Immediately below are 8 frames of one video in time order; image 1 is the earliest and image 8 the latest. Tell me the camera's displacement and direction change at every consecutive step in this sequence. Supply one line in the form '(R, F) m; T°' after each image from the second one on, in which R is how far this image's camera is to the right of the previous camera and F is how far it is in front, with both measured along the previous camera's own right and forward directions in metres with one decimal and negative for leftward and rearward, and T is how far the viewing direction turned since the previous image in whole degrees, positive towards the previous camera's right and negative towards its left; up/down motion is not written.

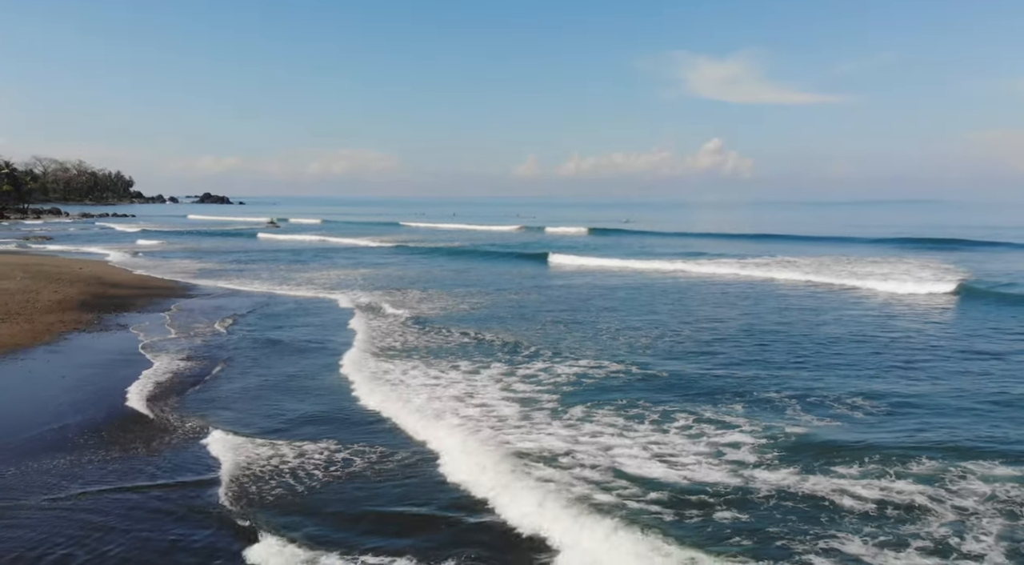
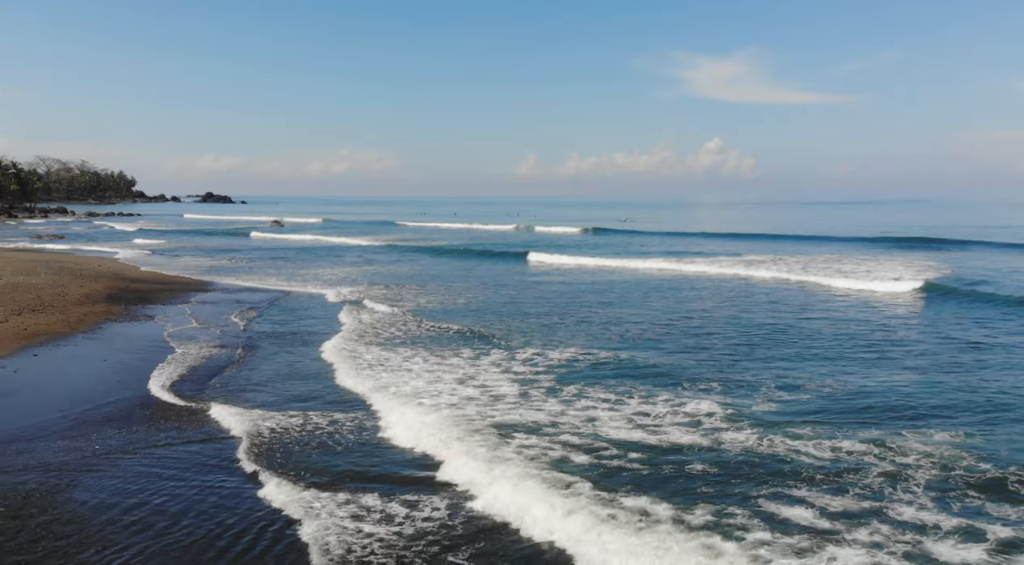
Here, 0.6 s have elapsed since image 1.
(0.0, -1.4) m; 0°
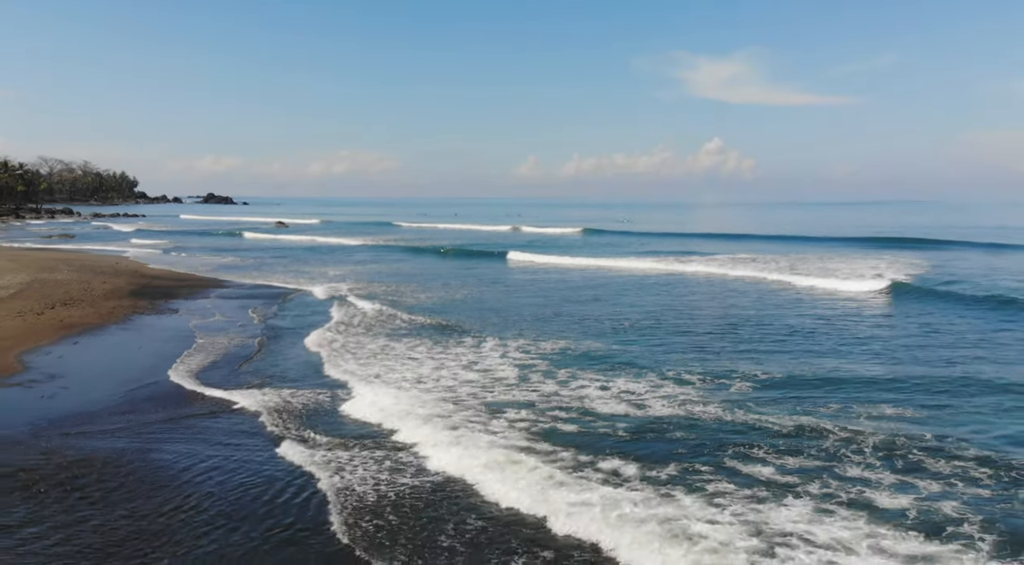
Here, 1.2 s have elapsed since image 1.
(0.0, -1.4) m; 0°
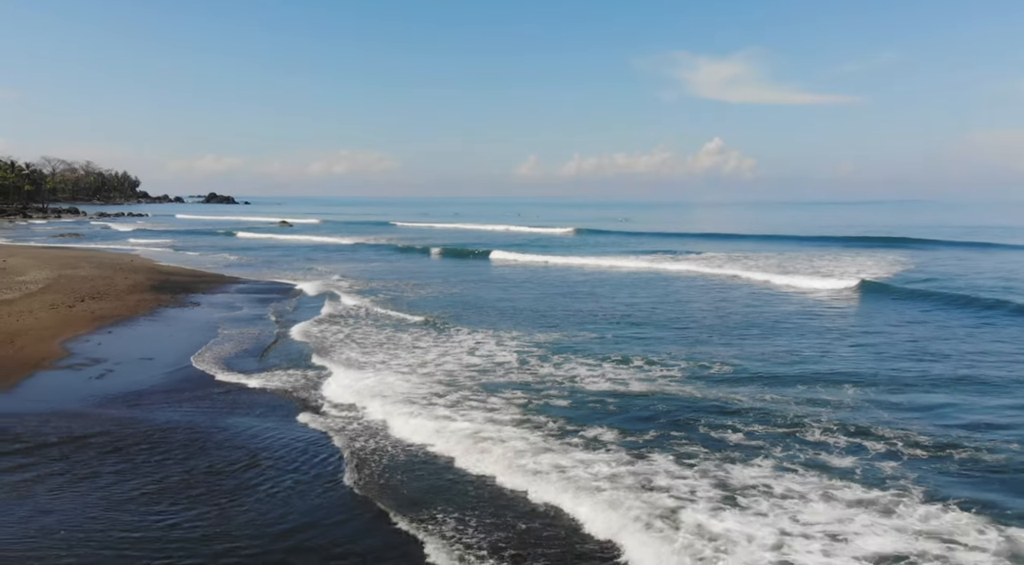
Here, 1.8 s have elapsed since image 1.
(0.0, -1.4) m; 0°
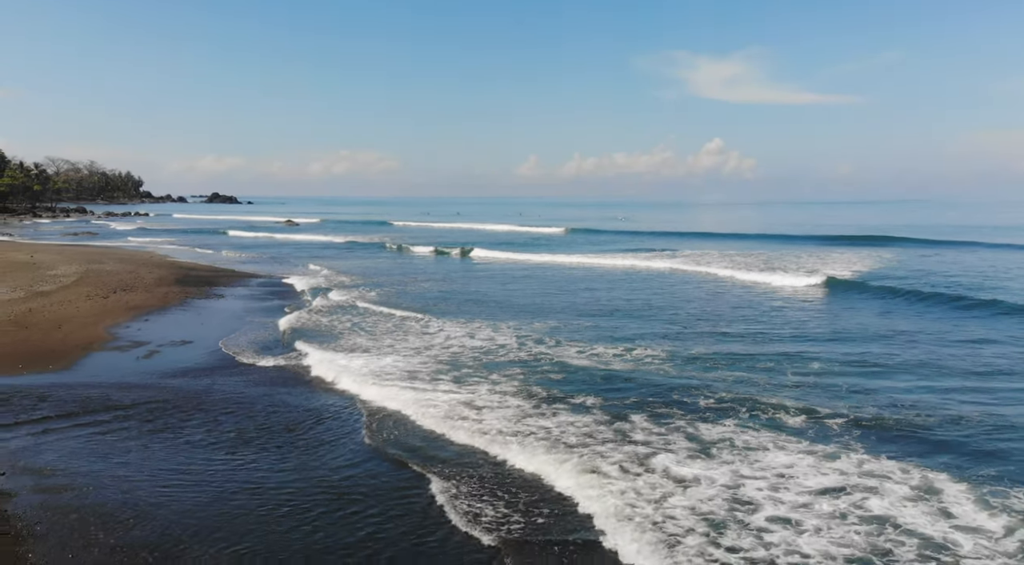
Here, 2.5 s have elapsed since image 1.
(0.0, -1.7) m; 0°
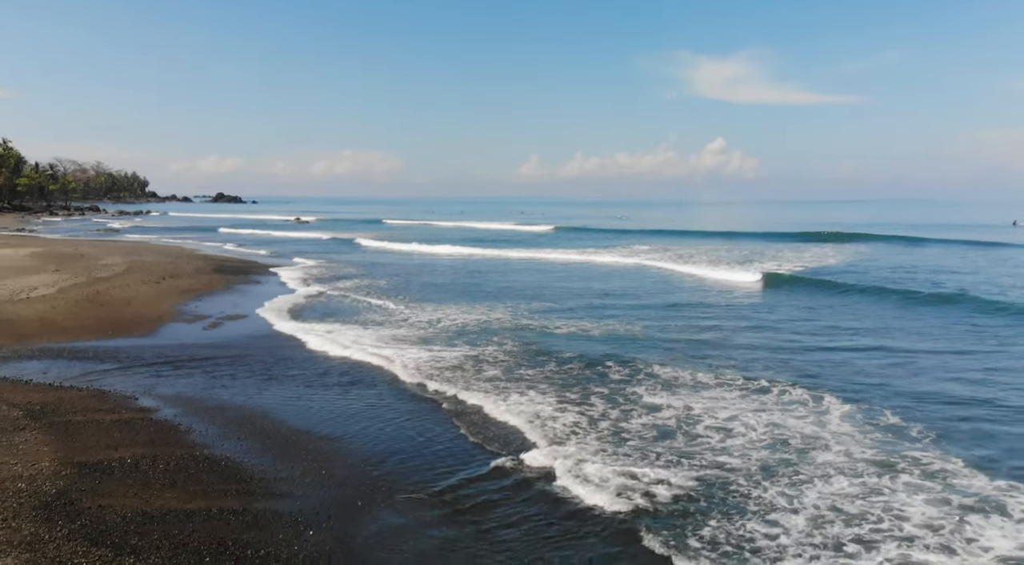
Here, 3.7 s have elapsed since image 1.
(-0.1, -3.0) m; 0°
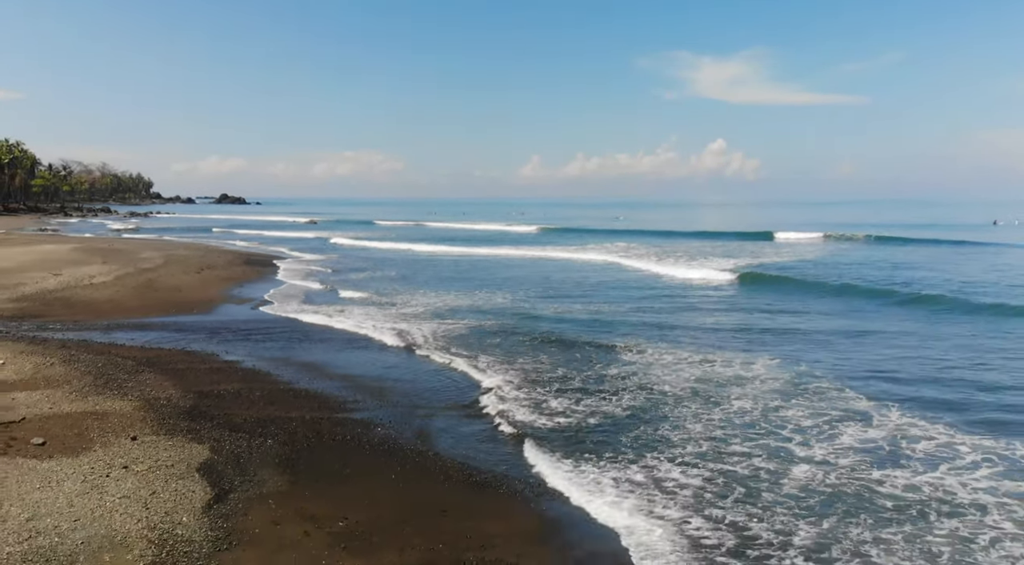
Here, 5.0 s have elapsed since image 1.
(-0.1, -3.1) m; 0°
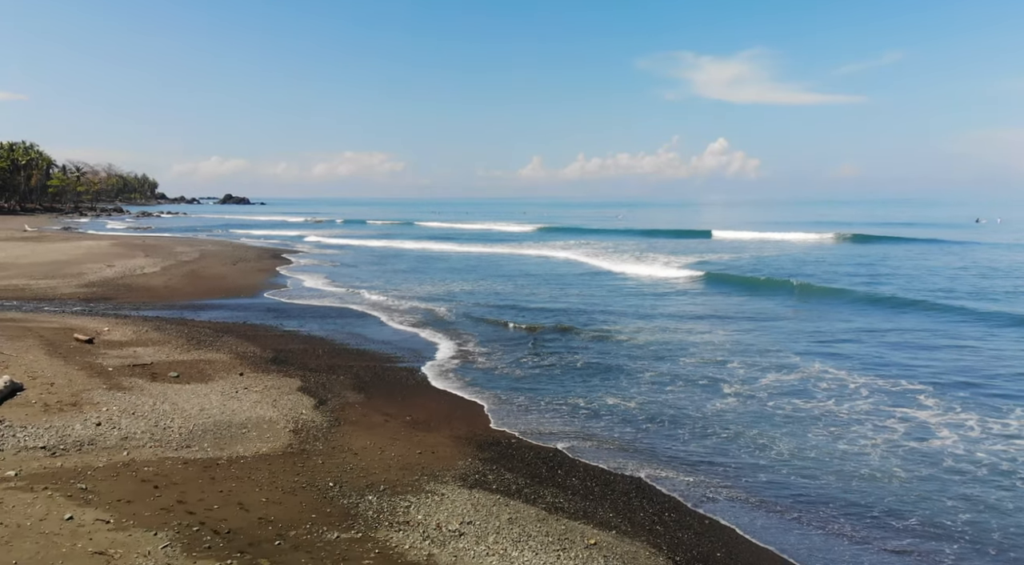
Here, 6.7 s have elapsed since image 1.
(-0.2, -3.2) m; 0°
